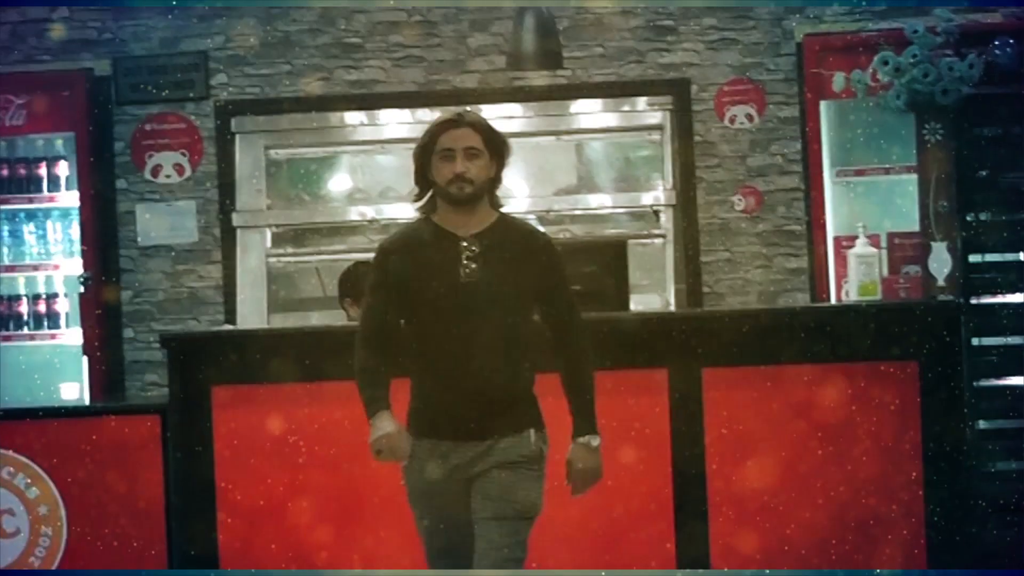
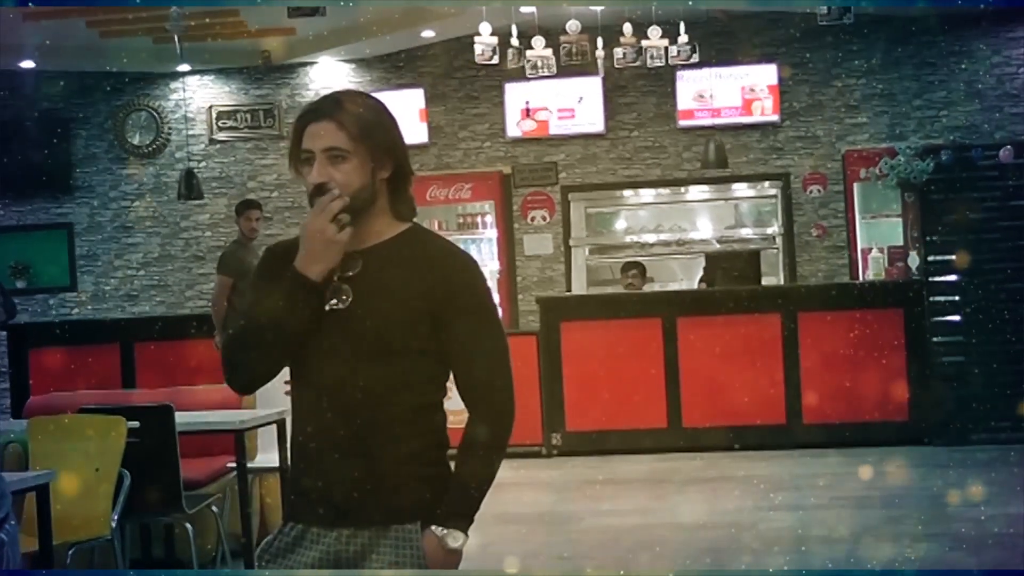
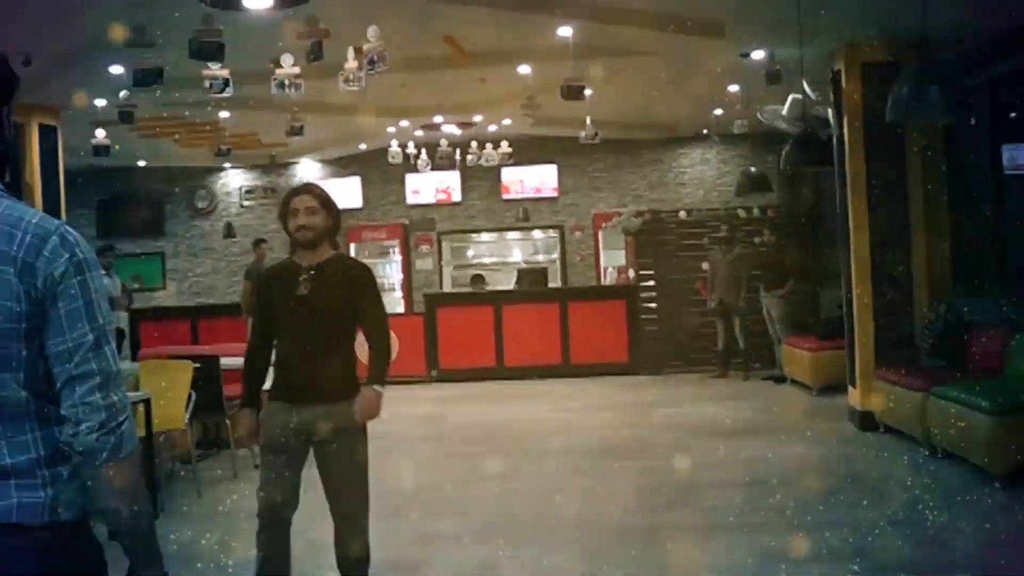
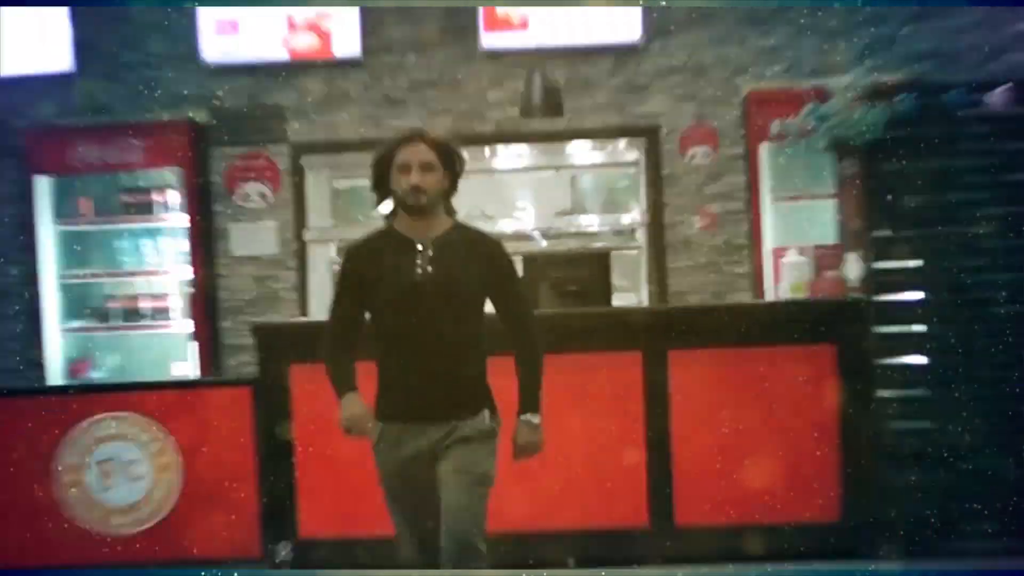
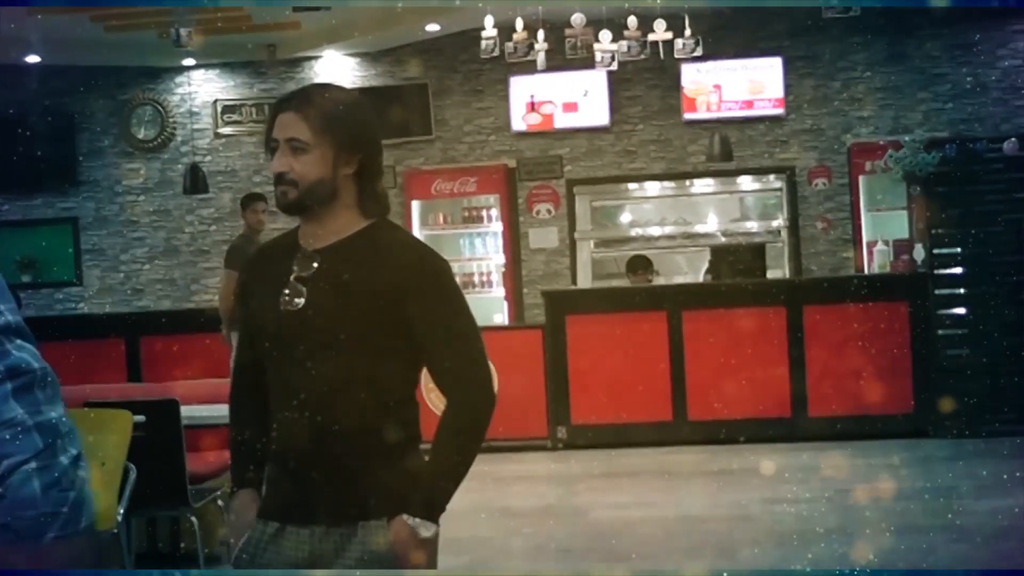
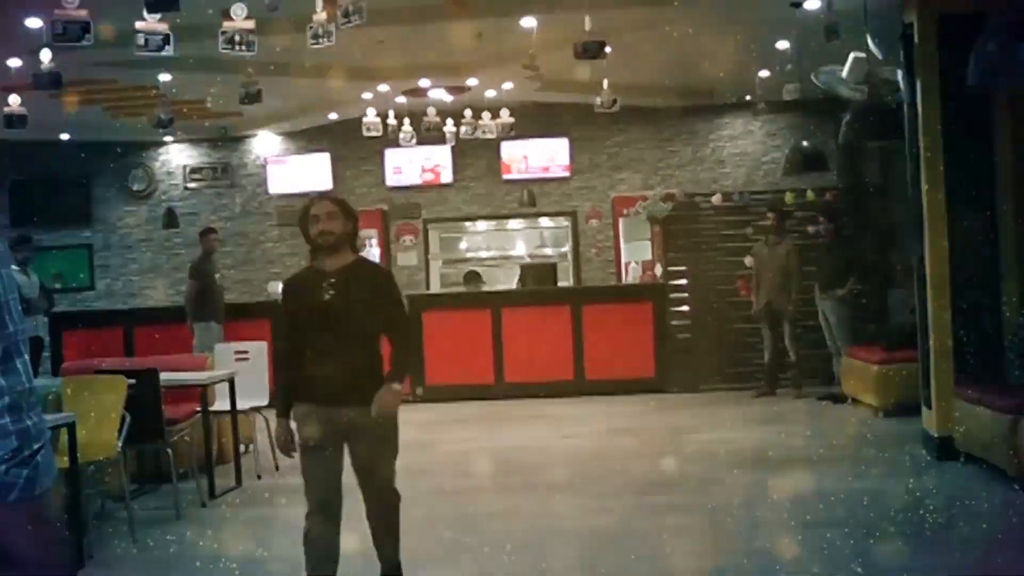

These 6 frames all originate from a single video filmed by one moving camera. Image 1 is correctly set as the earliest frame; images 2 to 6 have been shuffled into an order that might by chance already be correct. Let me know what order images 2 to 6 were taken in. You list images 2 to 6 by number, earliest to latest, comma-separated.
4, 6, 3, 5, 2
